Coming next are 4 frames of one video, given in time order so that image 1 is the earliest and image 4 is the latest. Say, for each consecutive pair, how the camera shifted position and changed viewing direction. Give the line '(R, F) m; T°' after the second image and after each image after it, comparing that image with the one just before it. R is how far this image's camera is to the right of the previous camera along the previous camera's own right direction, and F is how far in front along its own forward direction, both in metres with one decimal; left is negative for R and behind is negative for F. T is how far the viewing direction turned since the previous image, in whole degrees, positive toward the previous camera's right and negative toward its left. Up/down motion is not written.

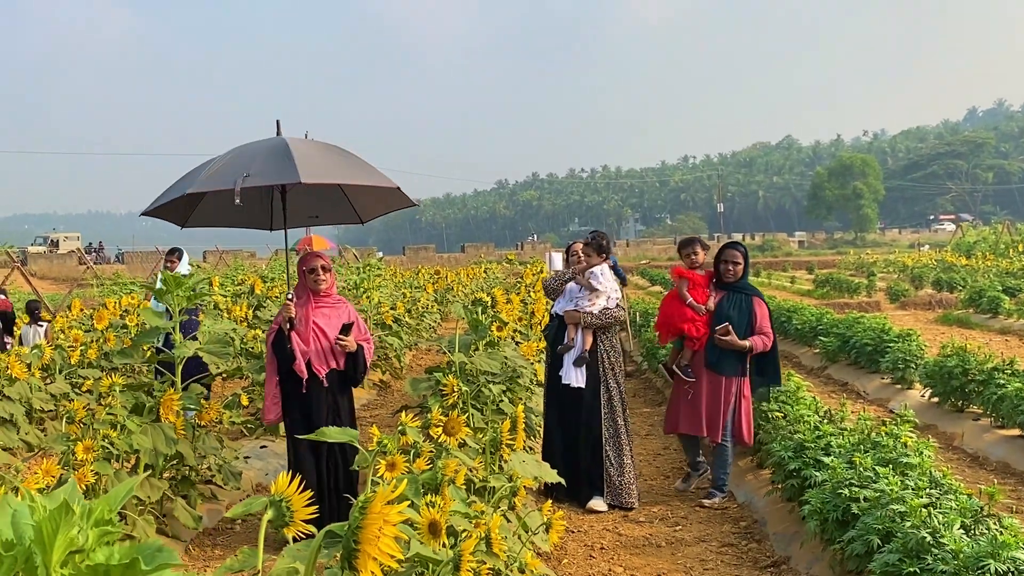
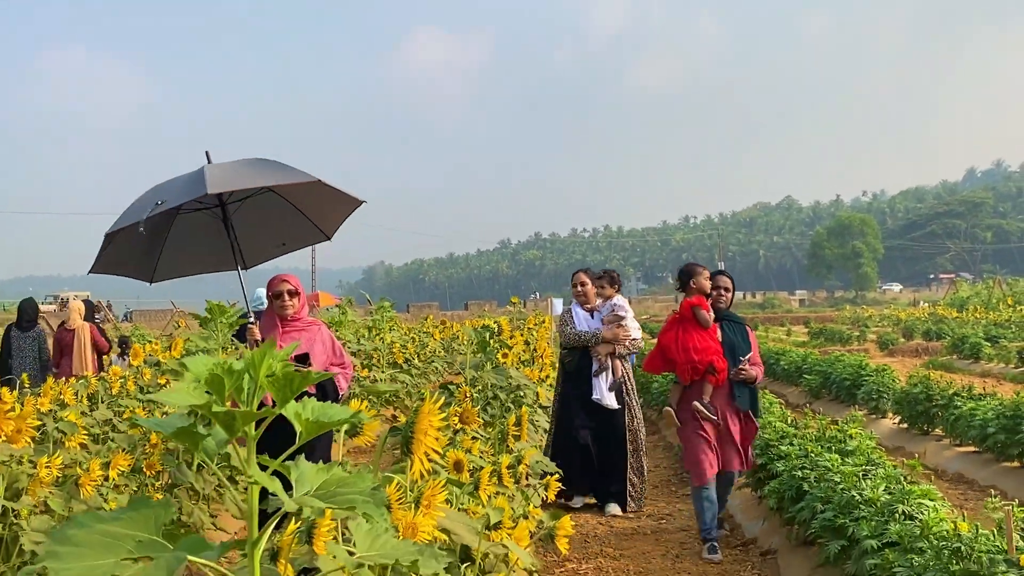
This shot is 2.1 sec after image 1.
(0.0, -0.7) m; 0°
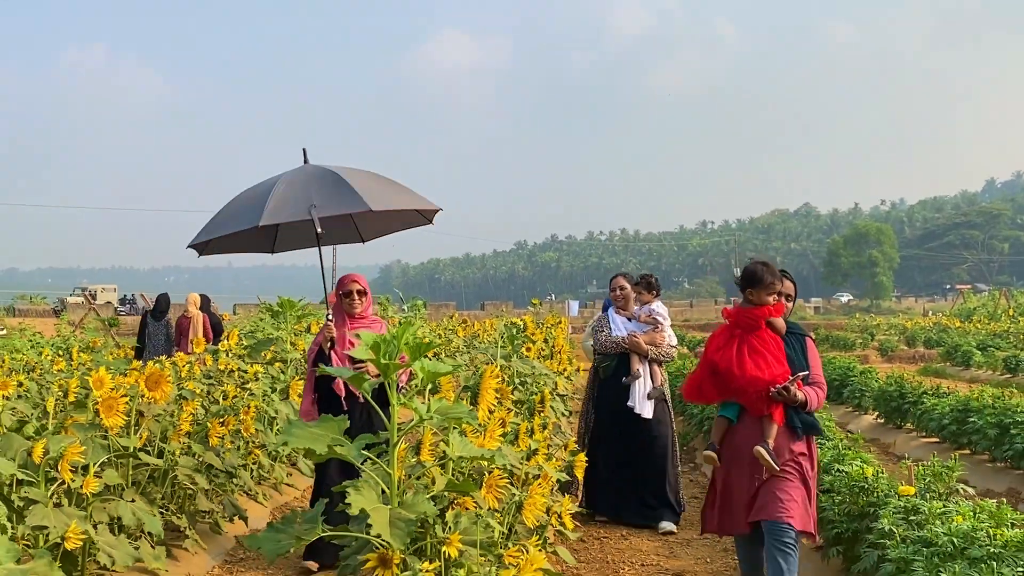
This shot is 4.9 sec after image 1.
(-0.1, -1.0) m; -1°
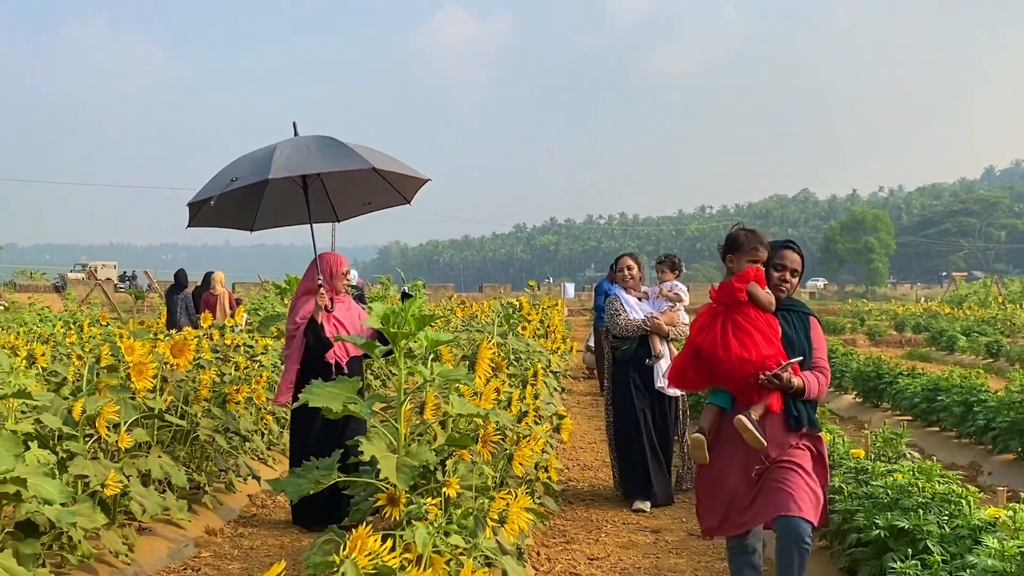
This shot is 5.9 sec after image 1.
(0.0, -0.3) m; 0°
